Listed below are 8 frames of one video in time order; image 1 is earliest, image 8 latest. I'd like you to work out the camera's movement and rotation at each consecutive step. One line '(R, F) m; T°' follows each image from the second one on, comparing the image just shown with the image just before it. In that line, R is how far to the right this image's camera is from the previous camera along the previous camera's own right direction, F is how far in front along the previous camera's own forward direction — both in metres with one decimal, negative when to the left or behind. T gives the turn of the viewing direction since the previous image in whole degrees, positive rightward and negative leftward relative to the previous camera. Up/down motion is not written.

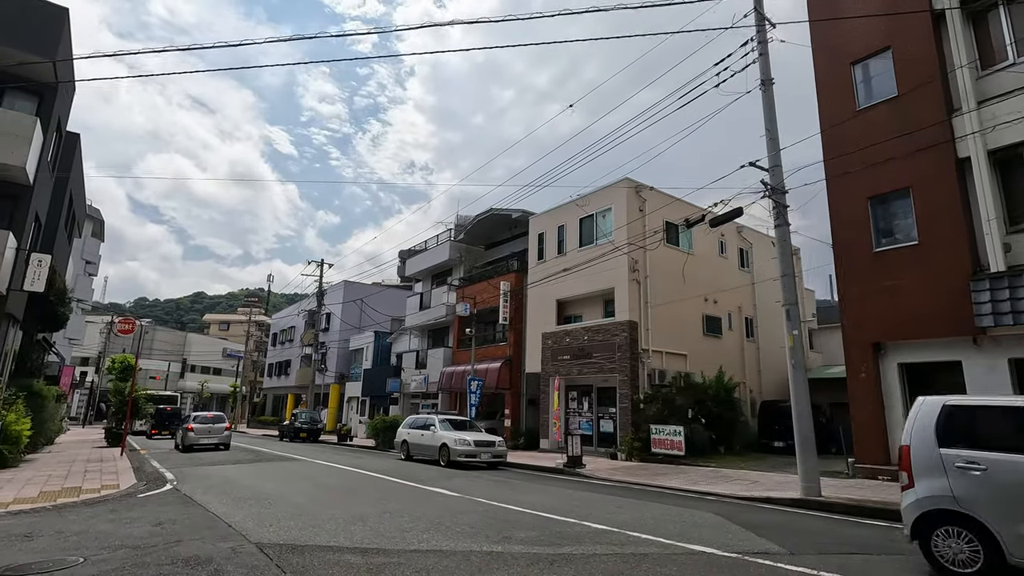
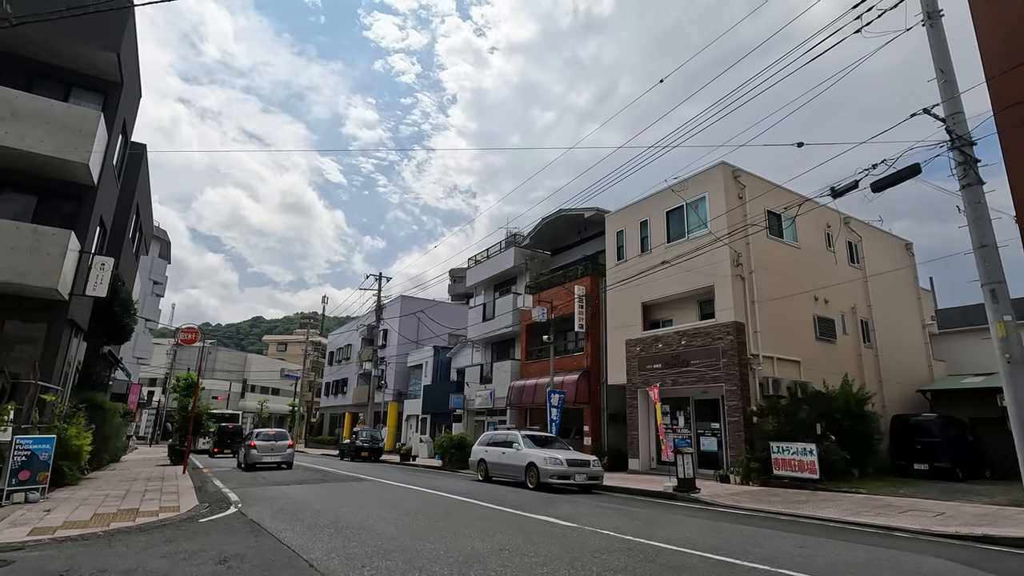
(-1.3, +1.8) m; -5°
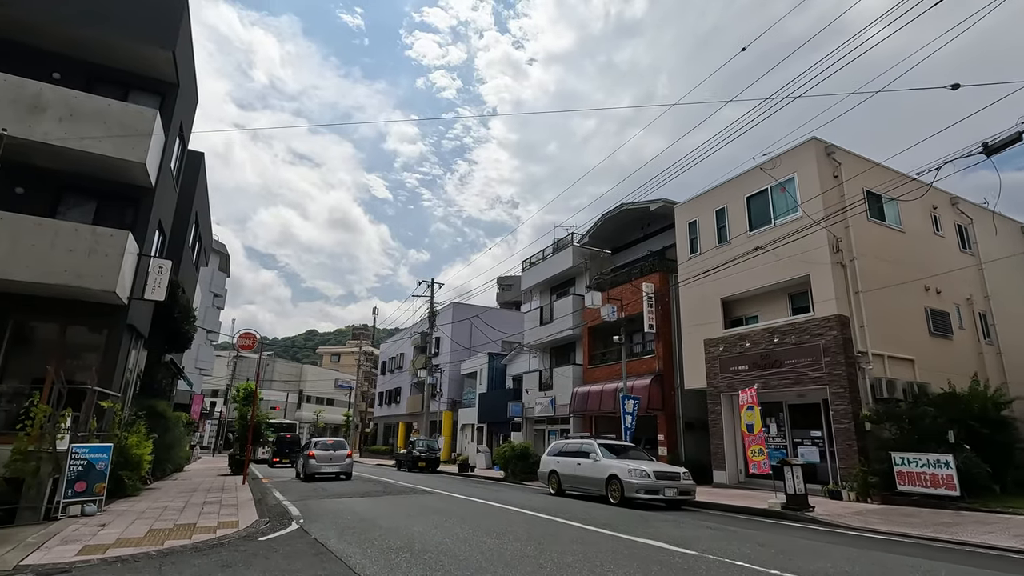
(-0.7, +1.2) m; -5°
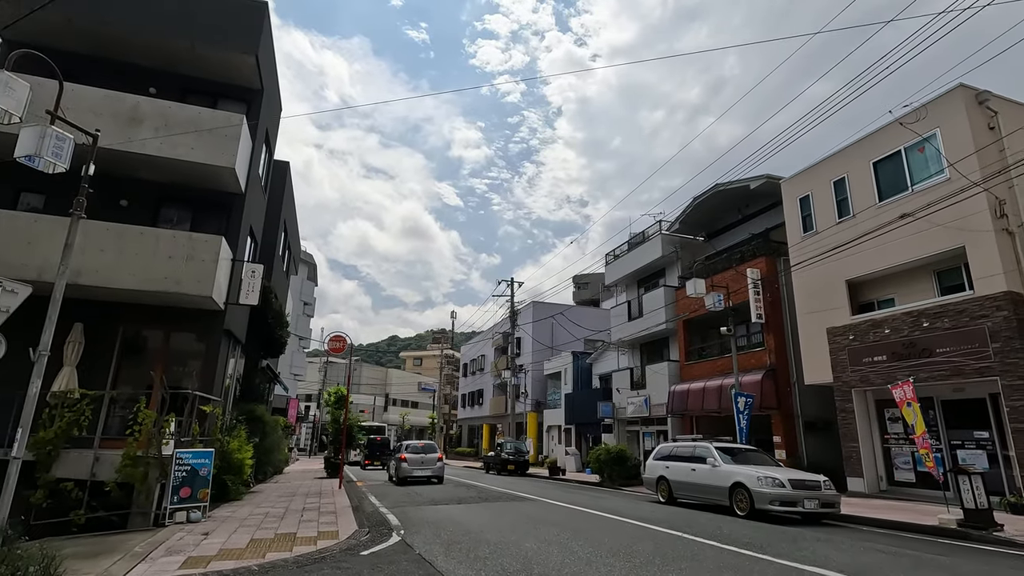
(-0.6, +1.0) m; -8°
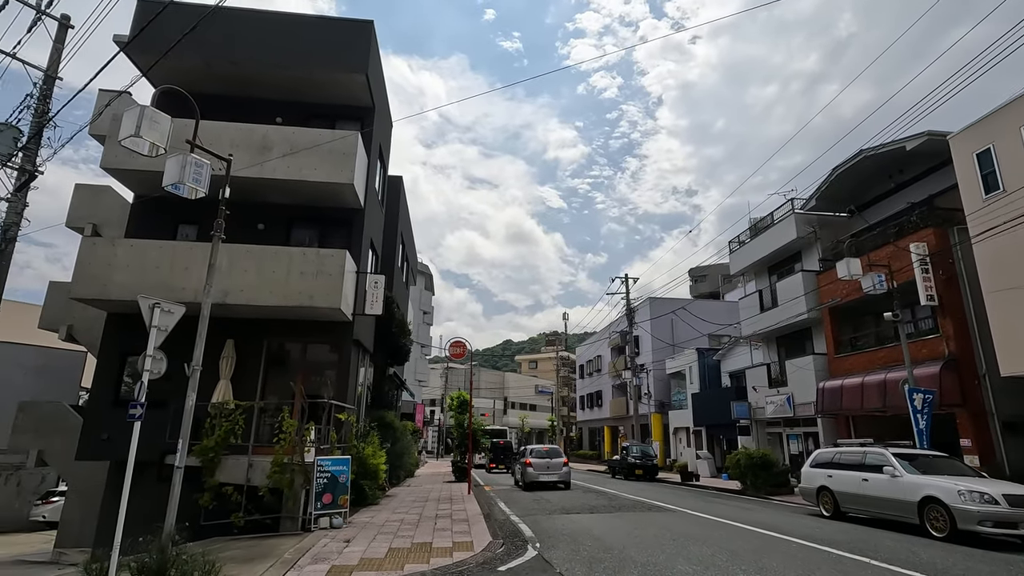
(-0.3, +0.6) m; -12°
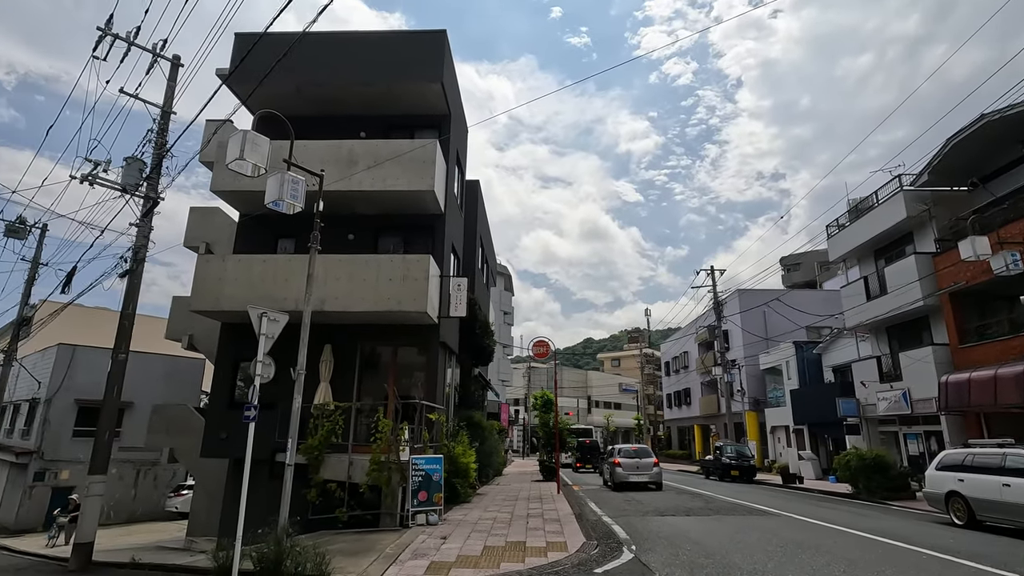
(-0.1, 0.0) m; -8°
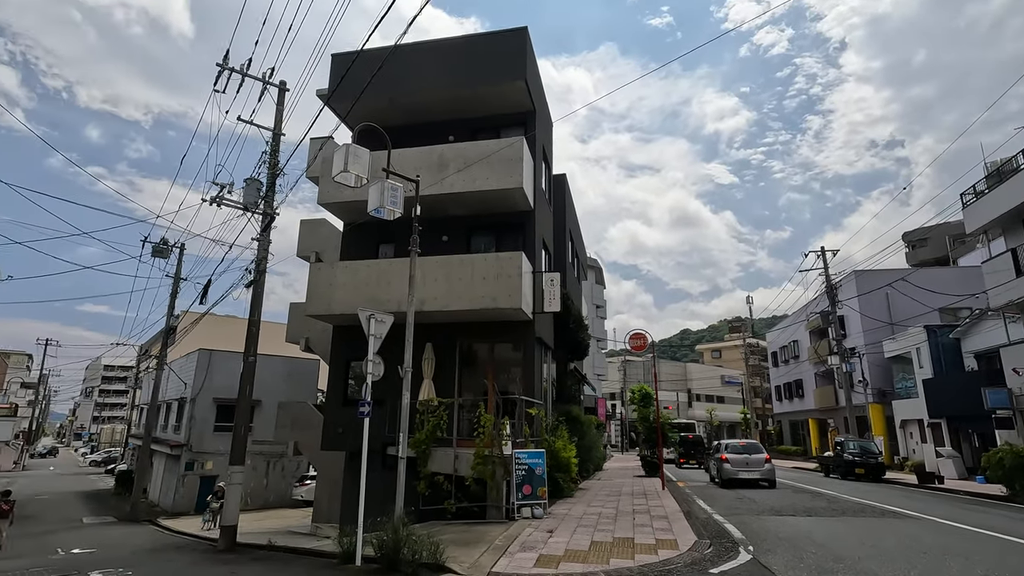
(-0.1, 0.0) m; -10°
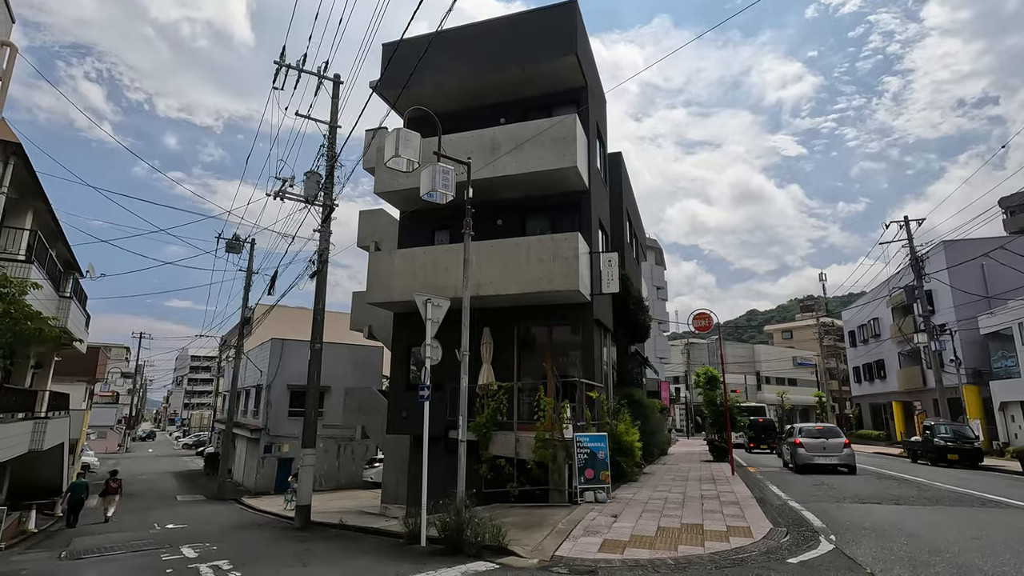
(0.0, +0.2) m; -6°
